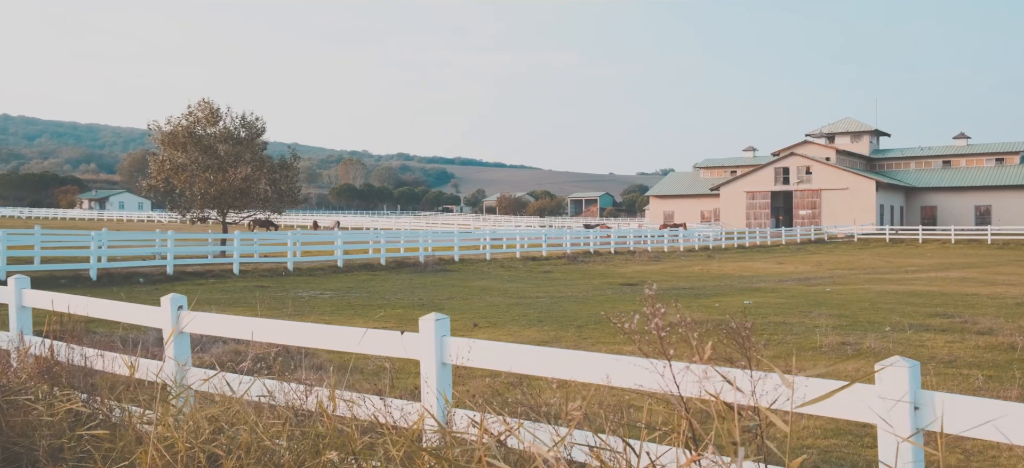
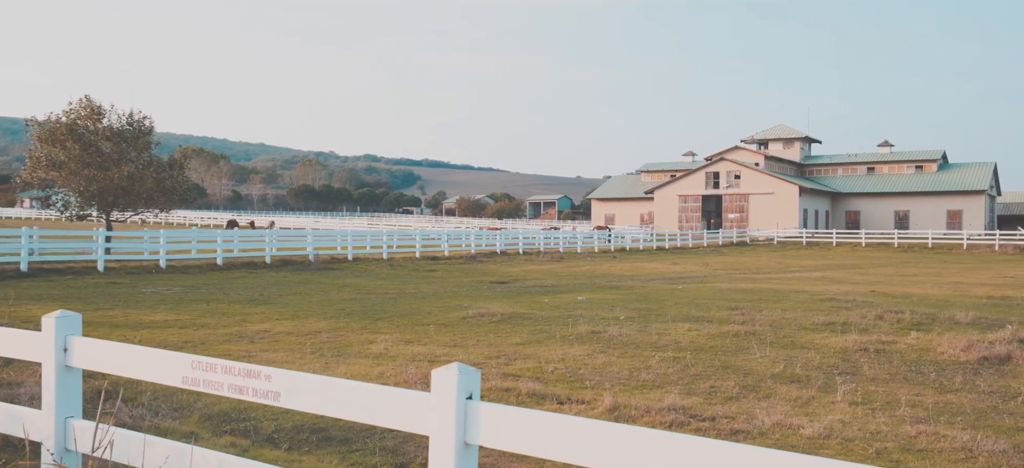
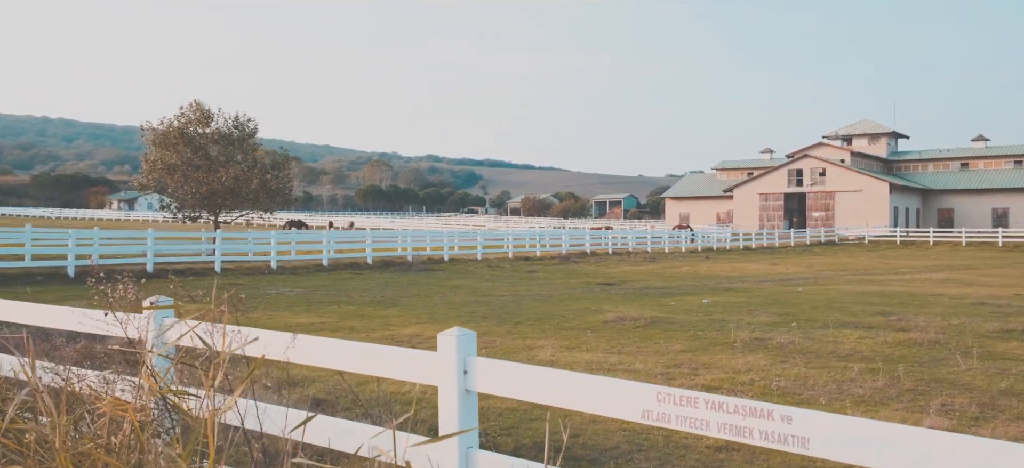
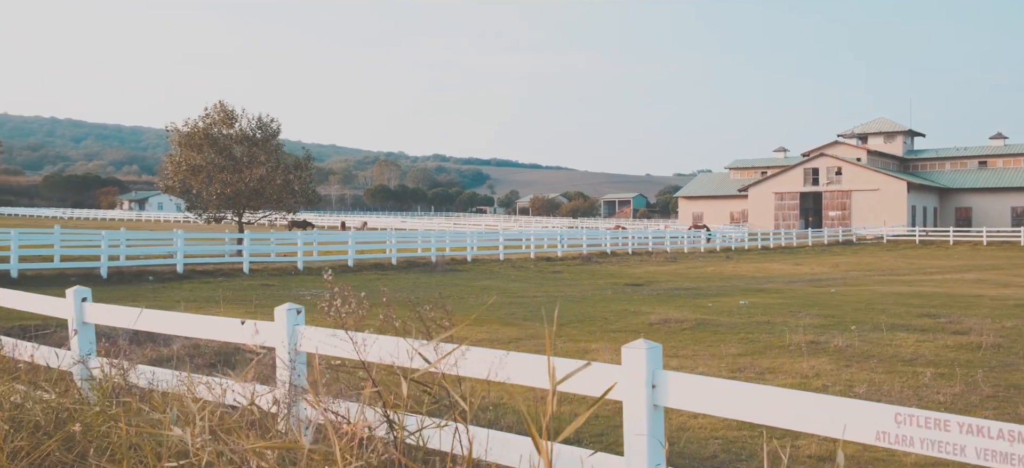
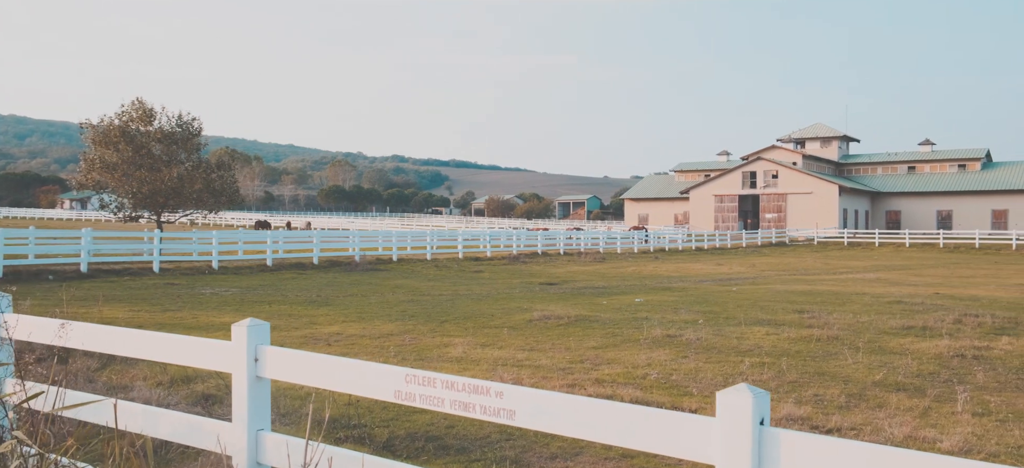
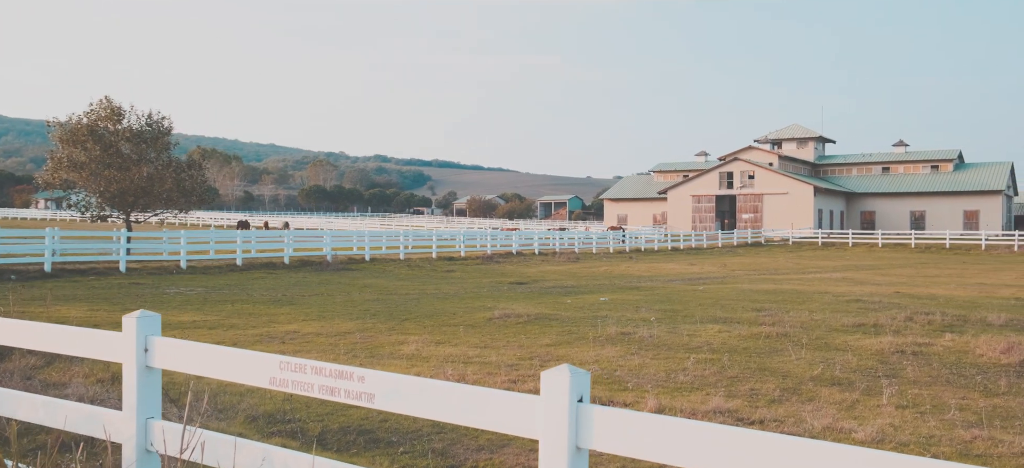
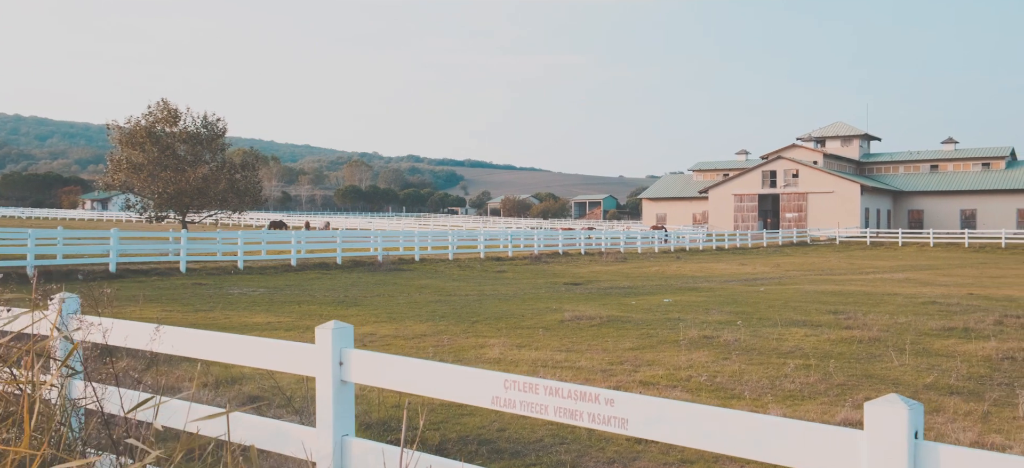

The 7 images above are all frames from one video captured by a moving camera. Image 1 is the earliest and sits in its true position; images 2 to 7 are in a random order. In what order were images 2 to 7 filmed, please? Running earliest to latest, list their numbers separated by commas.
4, 3, 7, 5, 6, 2
